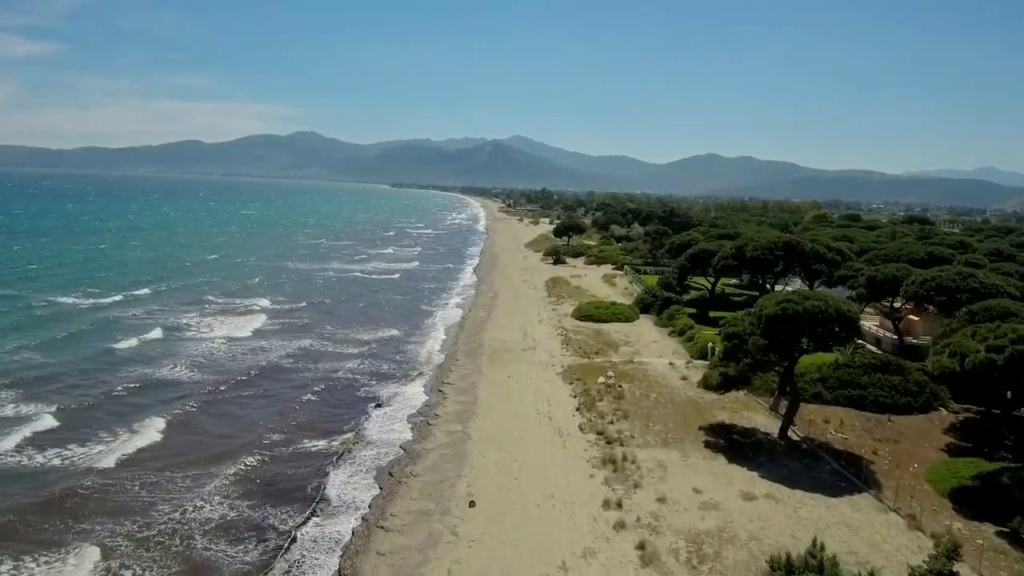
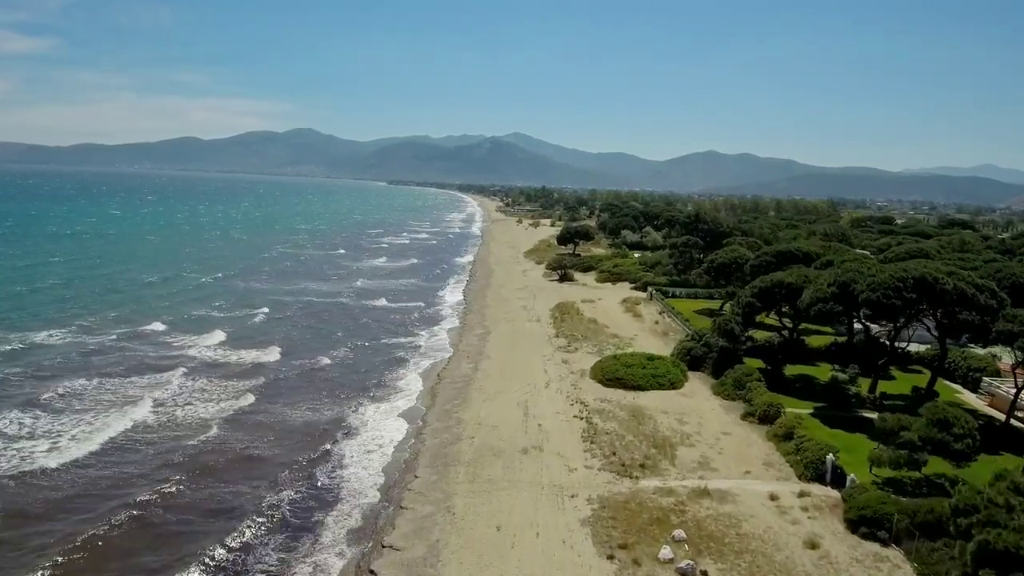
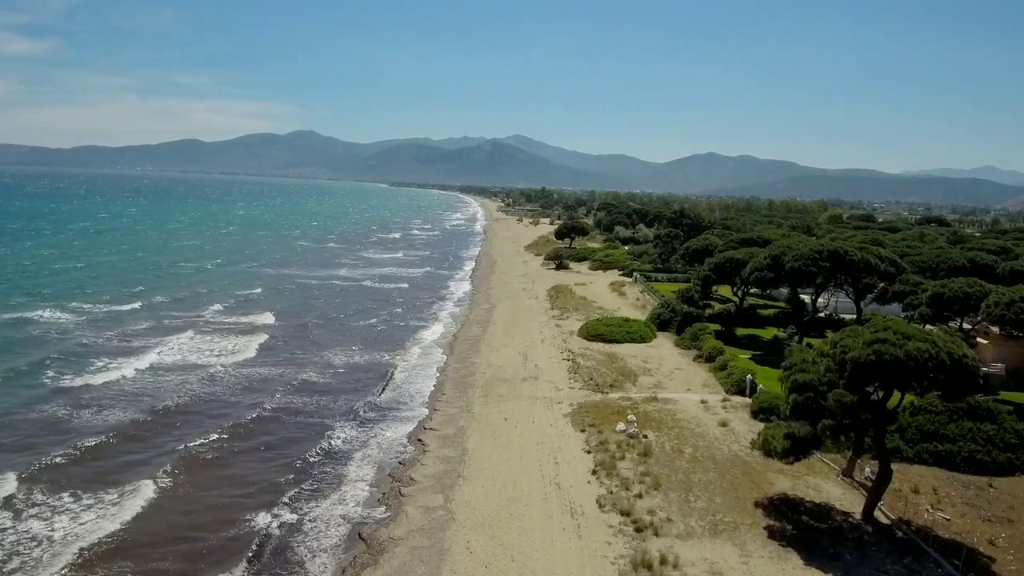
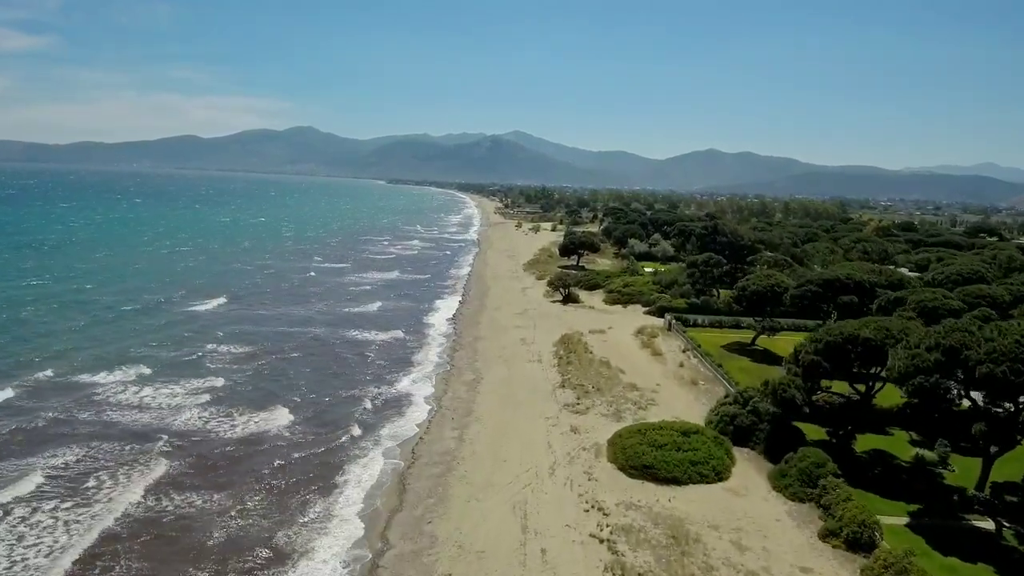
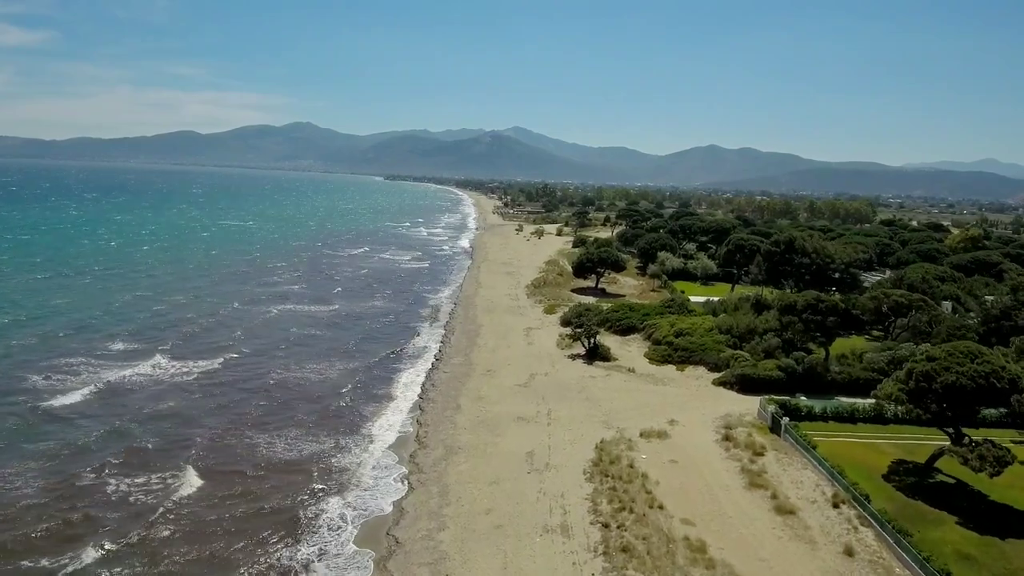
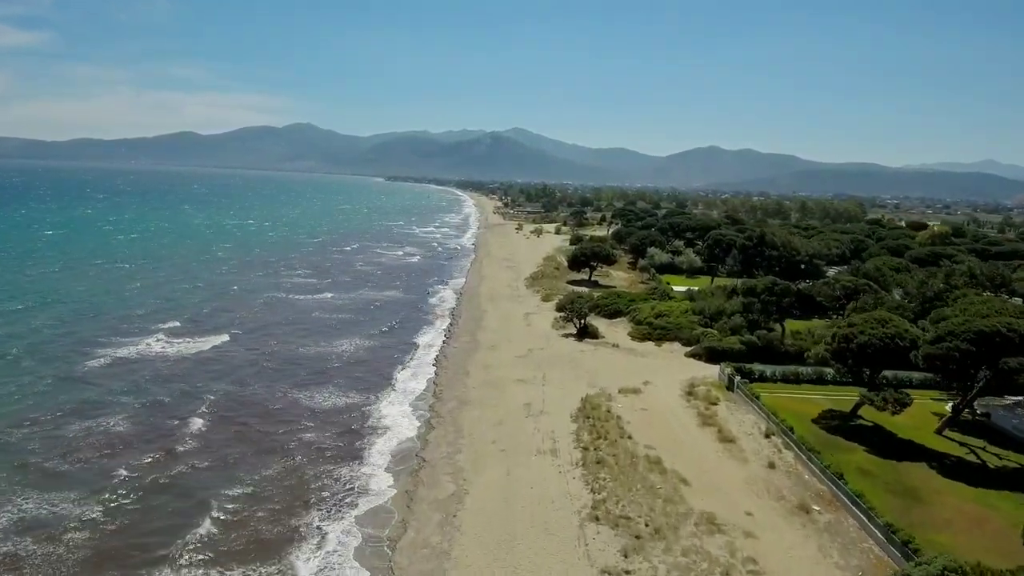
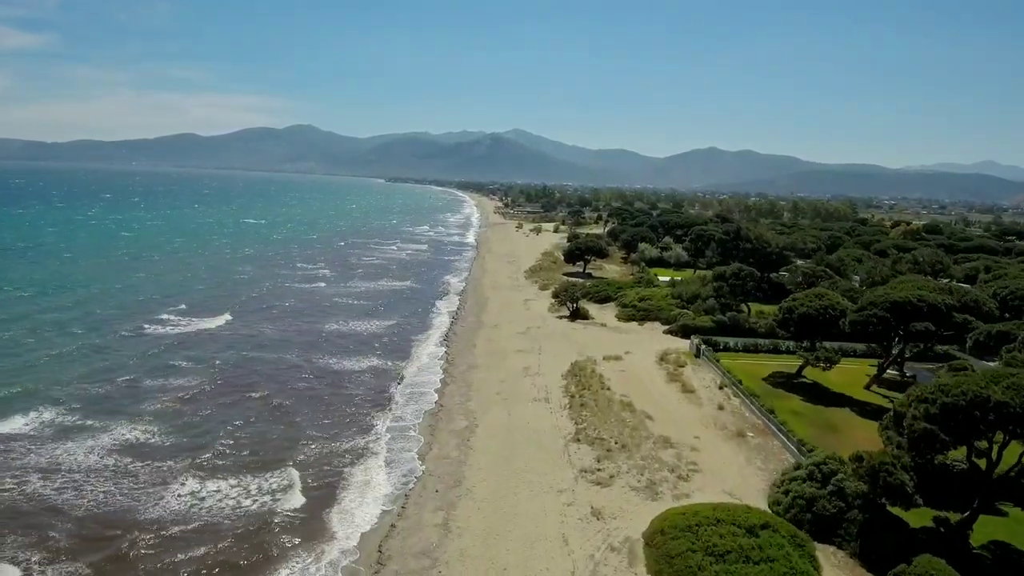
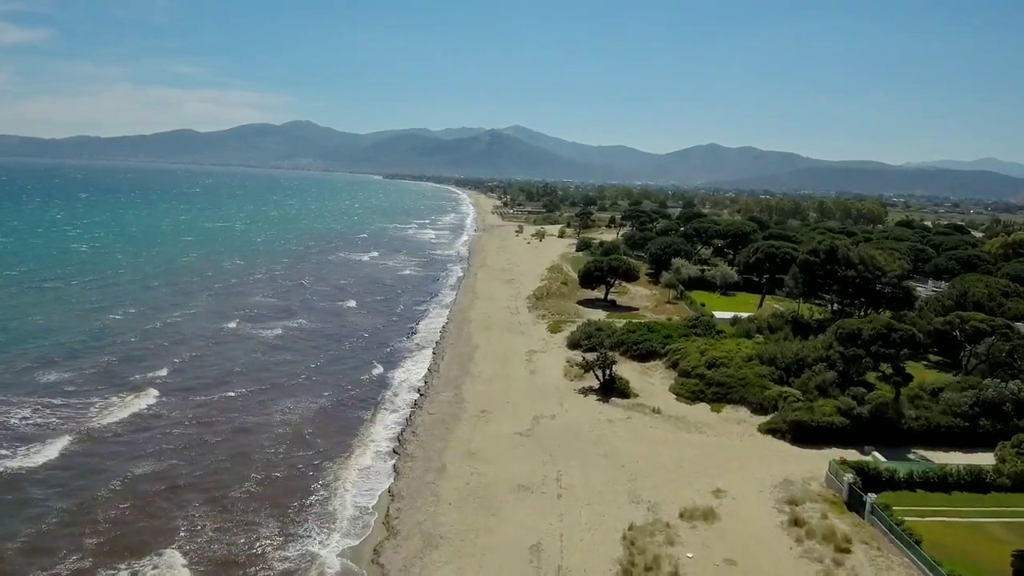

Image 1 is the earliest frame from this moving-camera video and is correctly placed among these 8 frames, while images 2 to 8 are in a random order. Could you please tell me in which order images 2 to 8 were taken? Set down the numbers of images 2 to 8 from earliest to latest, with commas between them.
3, 2, 4, 7, 6, 5, 8
